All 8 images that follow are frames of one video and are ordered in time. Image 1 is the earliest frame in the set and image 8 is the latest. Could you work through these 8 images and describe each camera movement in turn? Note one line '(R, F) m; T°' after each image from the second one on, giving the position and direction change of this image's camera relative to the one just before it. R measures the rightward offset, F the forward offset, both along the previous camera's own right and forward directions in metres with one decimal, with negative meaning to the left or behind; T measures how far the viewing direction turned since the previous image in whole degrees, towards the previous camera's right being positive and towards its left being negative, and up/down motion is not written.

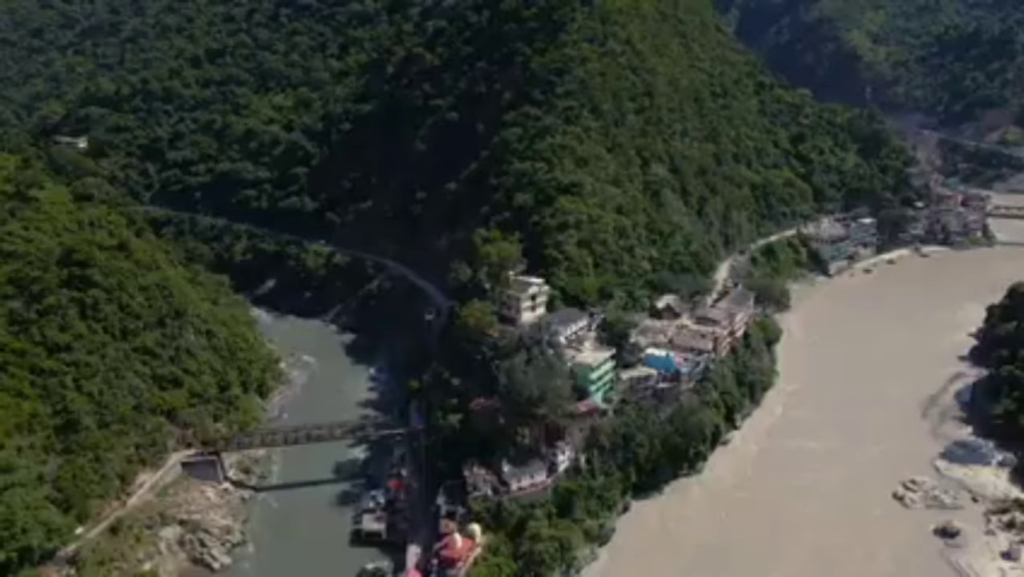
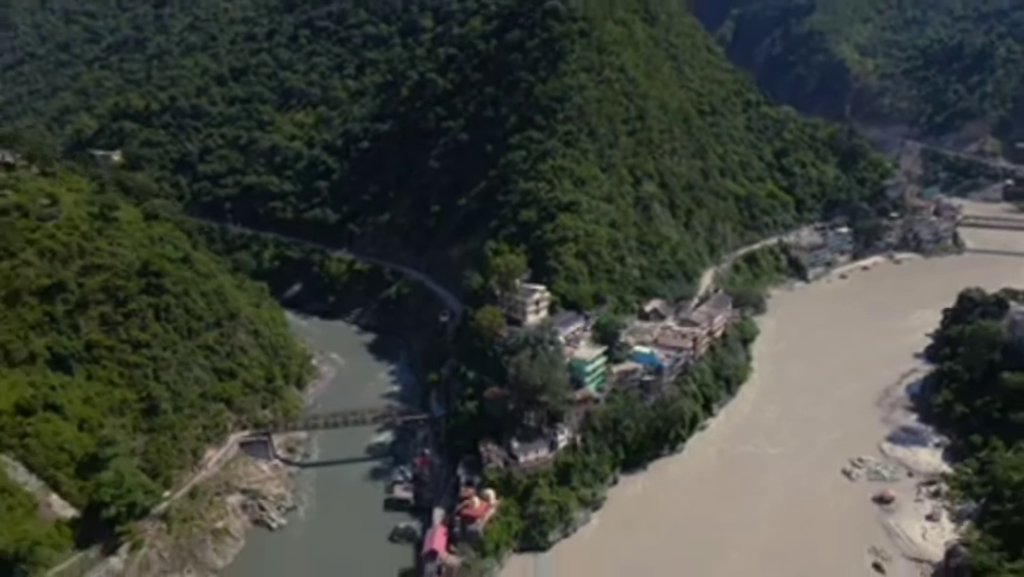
(-0.4, -6.3) m; 0°
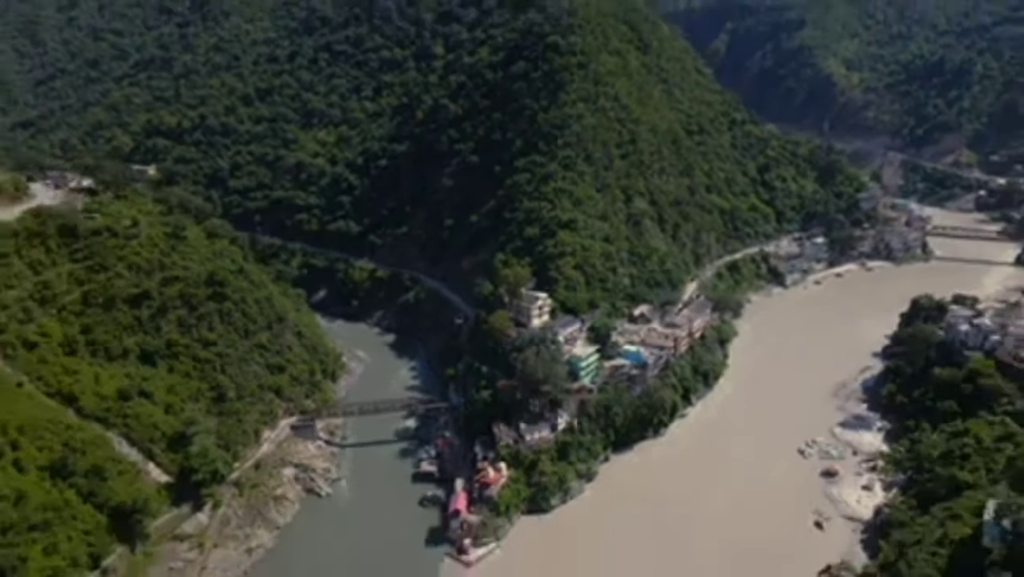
(-0.4, -7.6) m; 0°
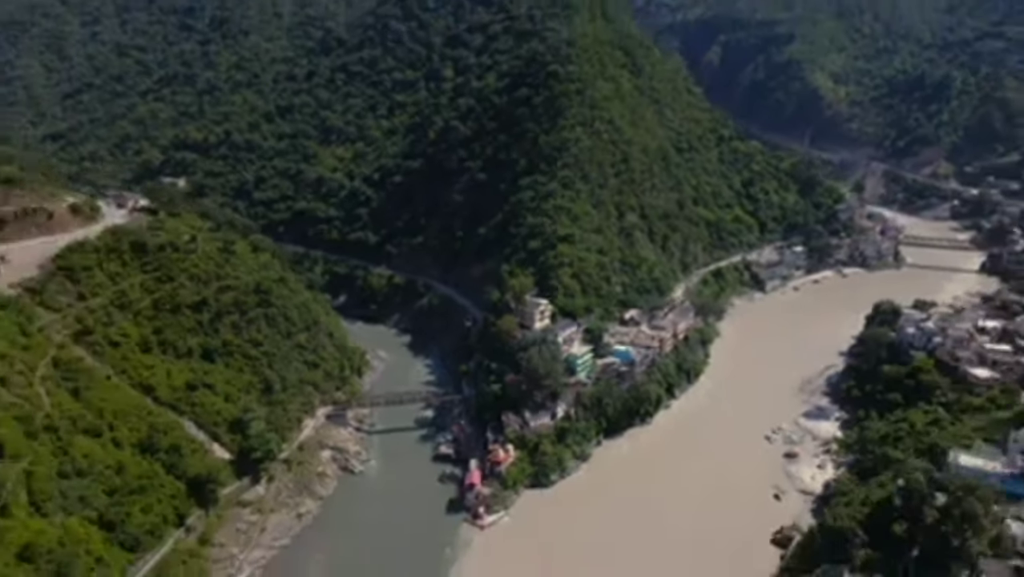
(-0.4, -7.6) m; 0°
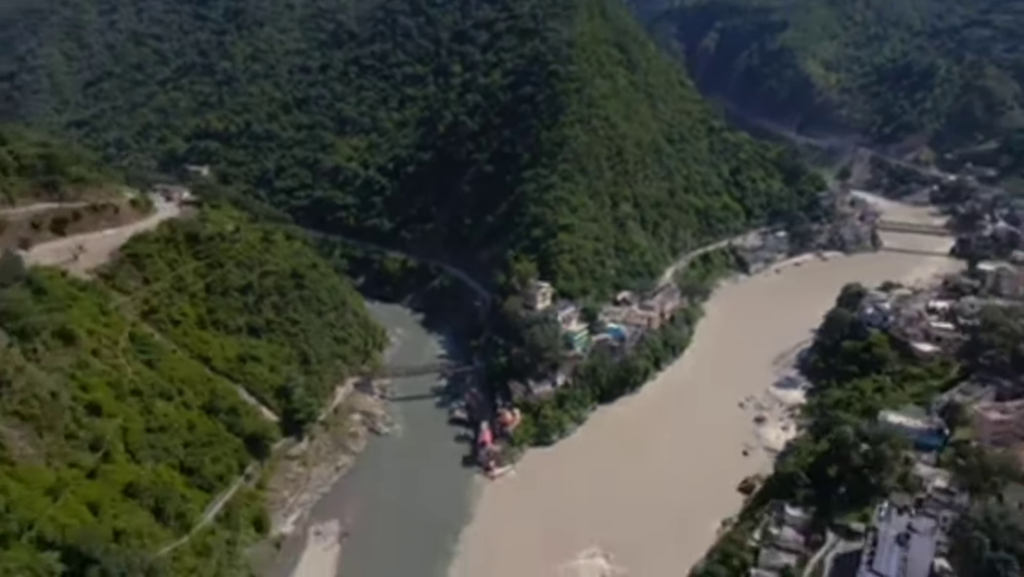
(-0.4, -7.6) m; 0°
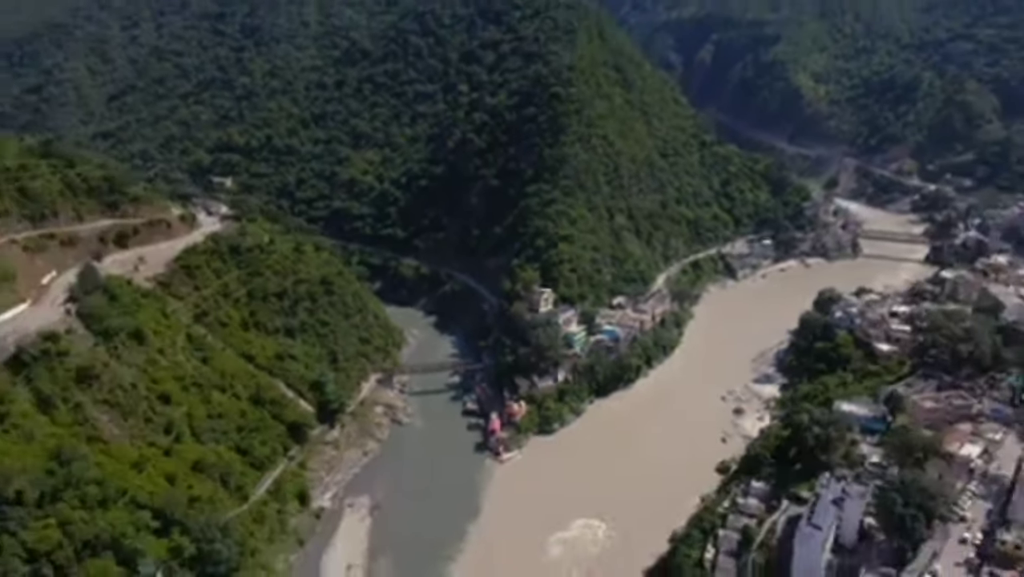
(-0.5, -7.6) m; 0°
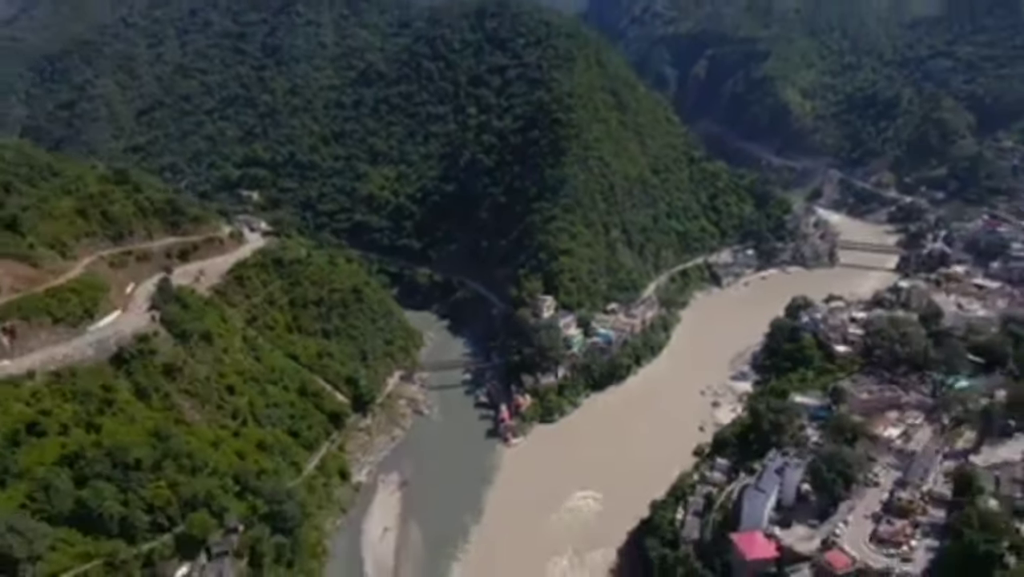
(-0.6, -10.3) m; 0°
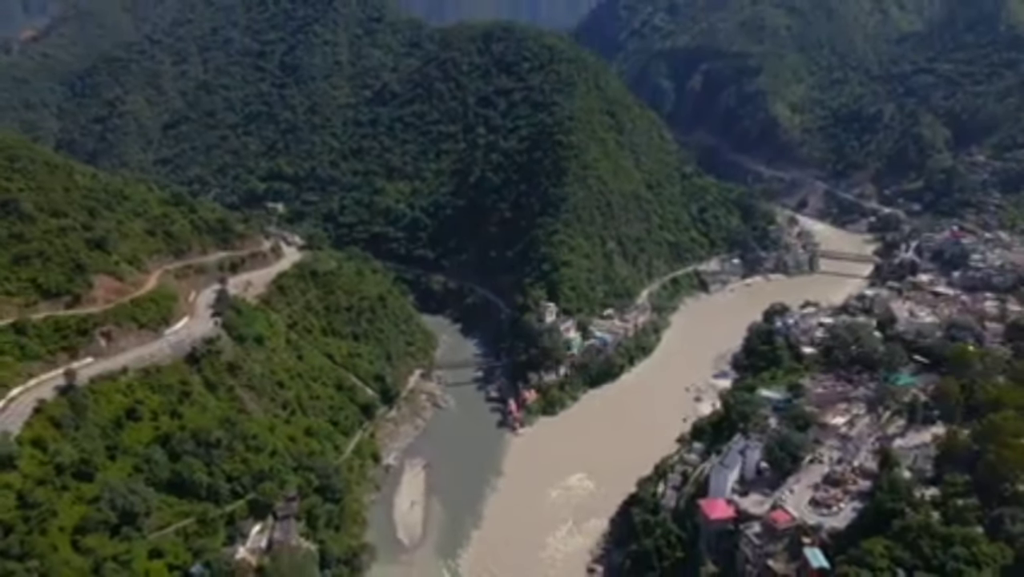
(-0.7, -10.7) m; 0°
